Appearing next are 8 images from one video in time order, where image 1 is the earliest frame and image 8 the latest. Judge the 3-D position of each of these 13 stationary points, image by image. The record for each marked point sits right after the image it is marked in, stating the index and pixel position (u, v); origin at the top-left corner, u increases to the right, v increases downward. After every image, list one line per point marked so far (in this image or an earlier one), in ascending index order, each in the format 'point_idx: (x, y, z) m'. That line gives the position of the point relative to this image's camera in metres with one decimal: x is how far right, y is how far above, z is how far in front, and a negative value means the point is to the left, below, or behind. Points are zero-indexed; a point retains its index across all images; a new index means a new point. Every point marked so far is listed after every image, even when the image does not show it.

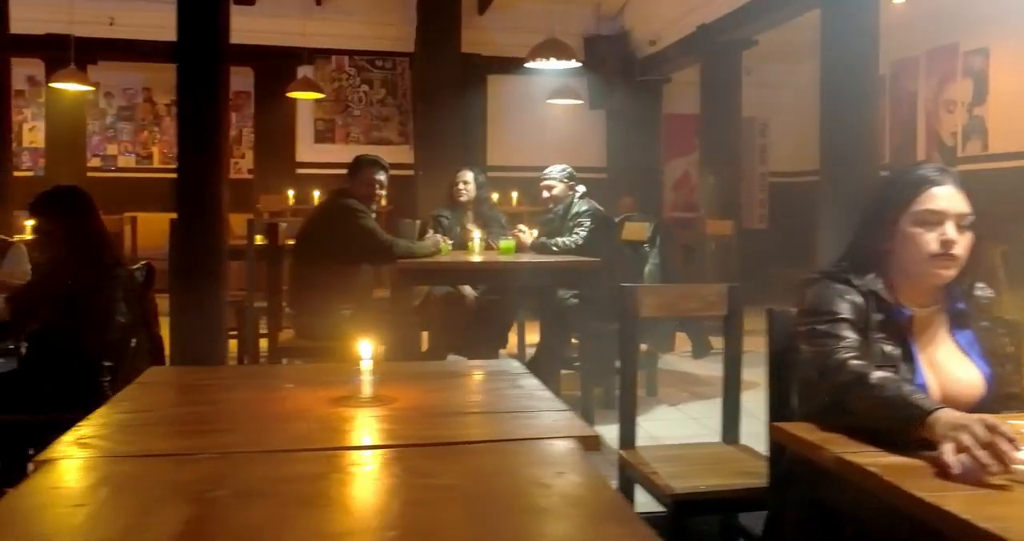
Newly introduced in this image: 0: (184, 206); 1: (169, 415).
0: (-1.1, +0.2, +2.8) m
1: (-0.7, -0.3, +1.8) m
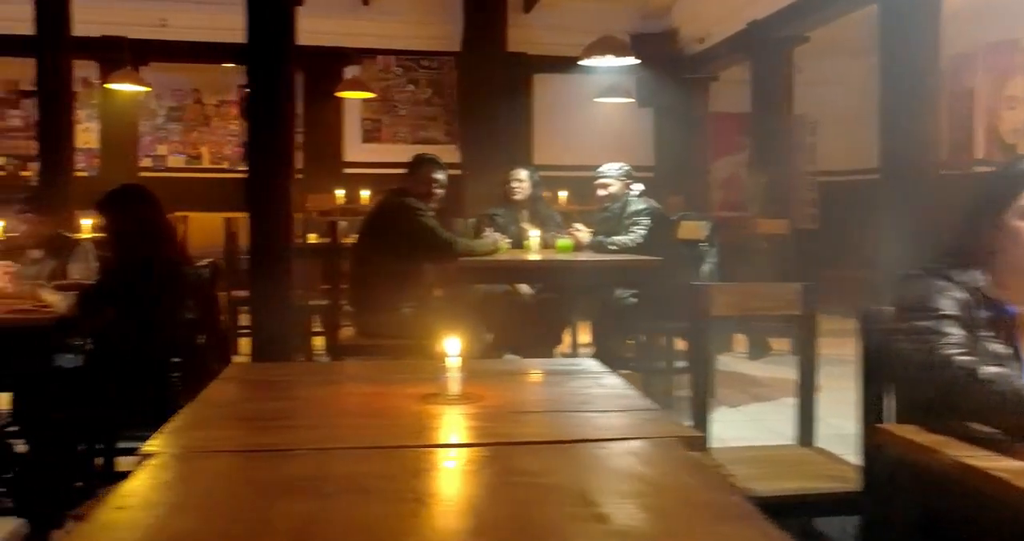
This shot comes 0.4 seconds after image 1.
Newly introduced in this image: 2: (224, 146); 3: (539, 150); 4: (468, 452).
0: (-0.9, +0.2, +2.8) m
1: (-0.5, -0.3, +1.8) m
2: (-2.9, +1.3, +8.6) m
3: (+0.4, +1.2, +8.8) m
4: (-0.1, -0.3, +1.5) m
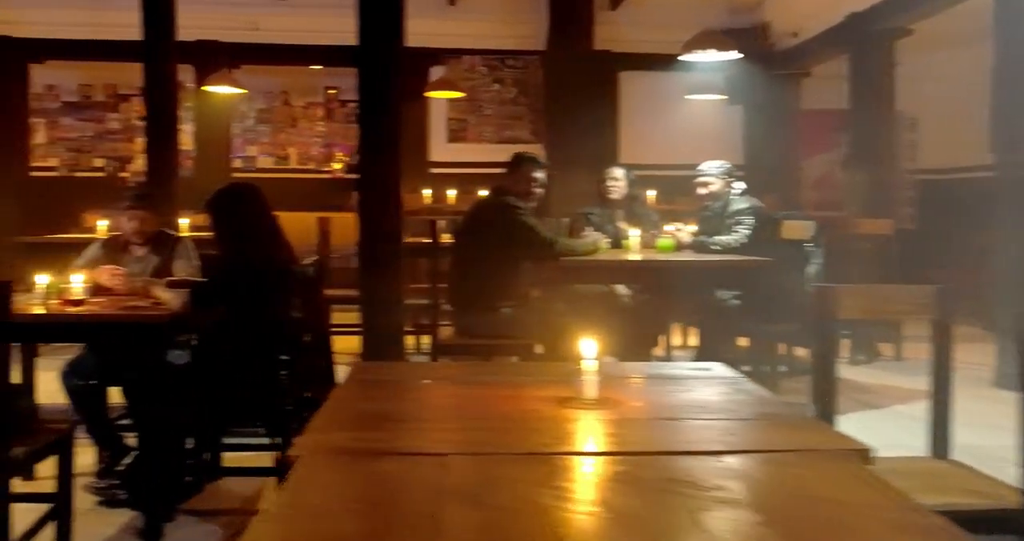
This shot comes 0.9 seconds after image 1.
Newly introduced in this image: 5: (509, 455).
0: (-0.5, +0.2, +2.8) m
1: (-0.3, -0.3, +1.8) m
2: (-2.1, +1.3, +8.8) m
3: (+1.2, +1.2, +8.7) m
4: (+0.2, -0.3, +1.5) m
5: (0.0, -0.3, +1.4) m
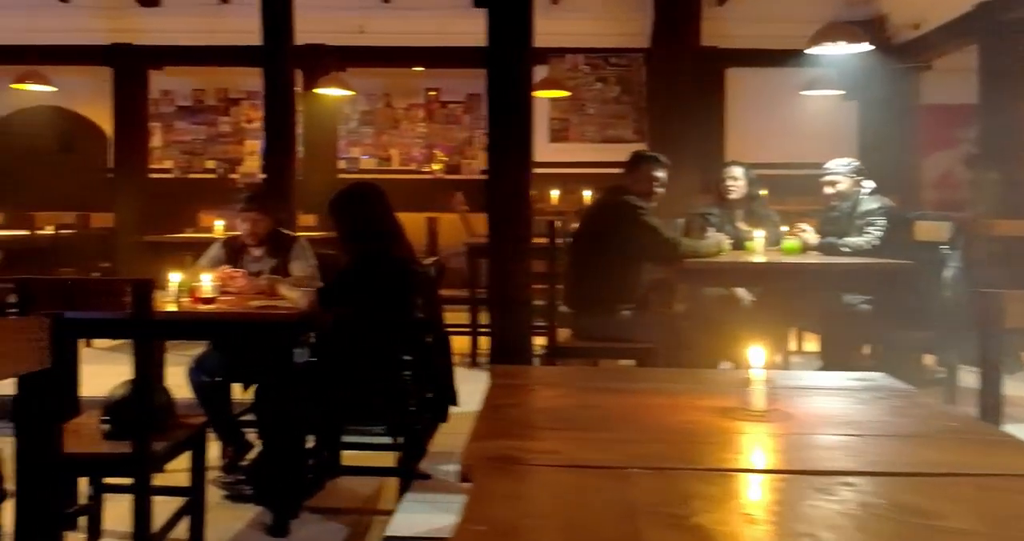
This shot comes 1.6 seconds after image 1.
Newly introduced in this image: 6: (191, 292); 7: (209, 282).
0: (-0.1, +0.2, +2.7) m
1: (+0.1, -0.3, +1.7) m
2: (-1.0, +1.3, +8.9) m
3: (+2.2, +1.2, +8.5) m
4: (+0.5, -0.3, +1.4) m
5: (+0.3, -0.3, +1.4) m
6: (-1.3, -0.1, +3.3) m
7: (-1.2, 0.0, +3.4) m
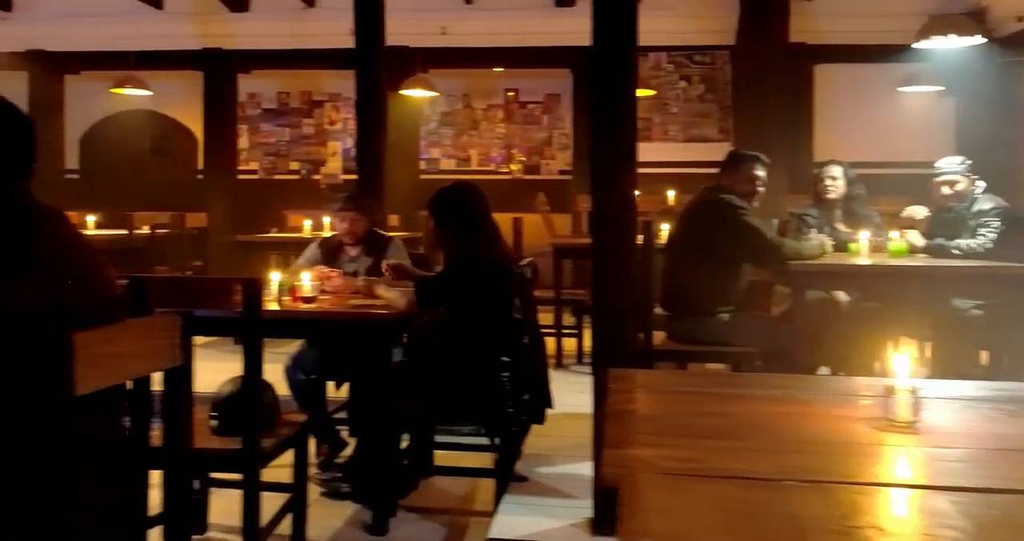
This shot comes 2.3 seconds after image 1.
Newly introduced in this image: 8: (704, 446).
0: (+0.3, +0.2, +2.7) m
1: (+0.3, -0.3, +1.7) m
2: (-0.2, +1.3, +8.9) m
3: (+3.0, +1.2, +8.3) m
4: (+0.7, -0.3, +1.3) m
5: (+0.5, -0.3, +1.3) m
6: (-0.9, -0.1, +3.4) m
7: (-0.8, 0.0, +3.4) m
8: (+0.3, -0.3, +1.5) m
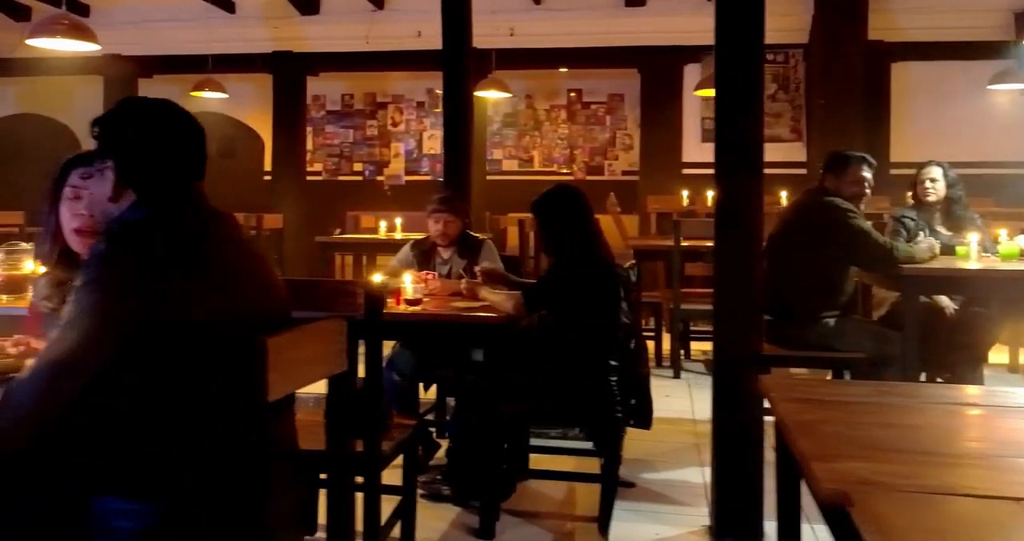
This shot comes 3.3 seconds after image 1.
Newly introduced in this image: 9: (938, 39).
0: (+0.6, +0.2, +2.7) m
1: (+0.7, -0.3, +1.6) m
2: (+0.4, +1.3, +8.9) m
3: (+3.6, +1.2, +8.1) m
4: (+1.0, -0.4, +1.2) m
5: (+0.8, -0.3, +1.2) m
6: (-0.5, -0.1, +3.4) m
7: (-0.4, -0.1, +3.4) m
8: (+0.7, -0.3, +1.5) m
9: (+4.2, +2.3, +8.3) m
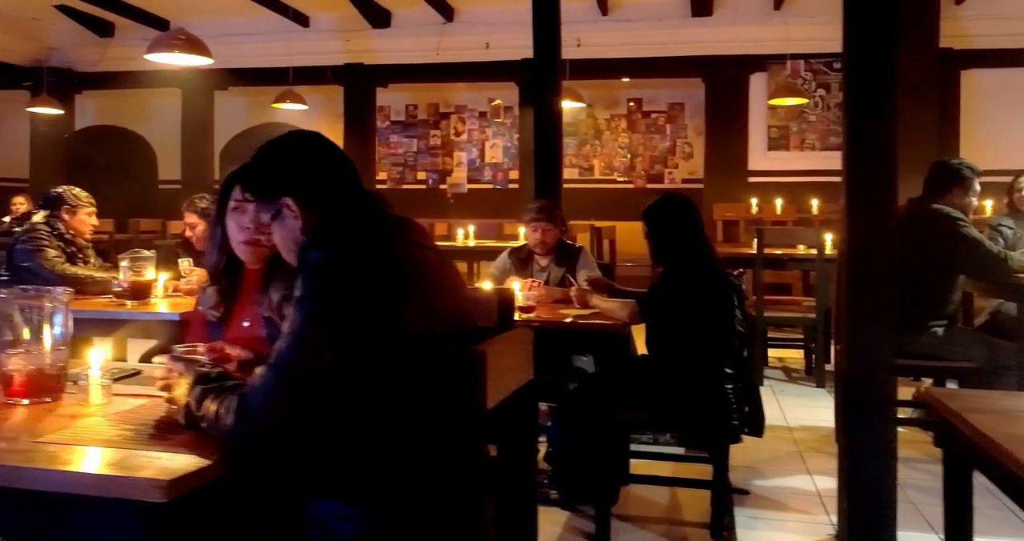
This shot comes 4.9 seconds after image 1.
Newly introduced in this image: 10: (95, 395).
0: (+1.1, +0.2, +2.7) m
1: (+1.1, -0.3, +1.7) m
2: (+1.0, +1.2, +8.9) m
3: (+4.2, +1.1, +8.1) m
4: (+1.4, -0.4, +1.3) m
5: (+1.2, -0.4, +1.3) m
6: (0.0, -0.1, +3.4) m
7: (0.0, -0.1, +3.5) m
8: (+1.1, -0.3, +1.5) m
9: (+4.8, +2.2, +8.2) m
10: (-1.0, -0.3, +2.1) m
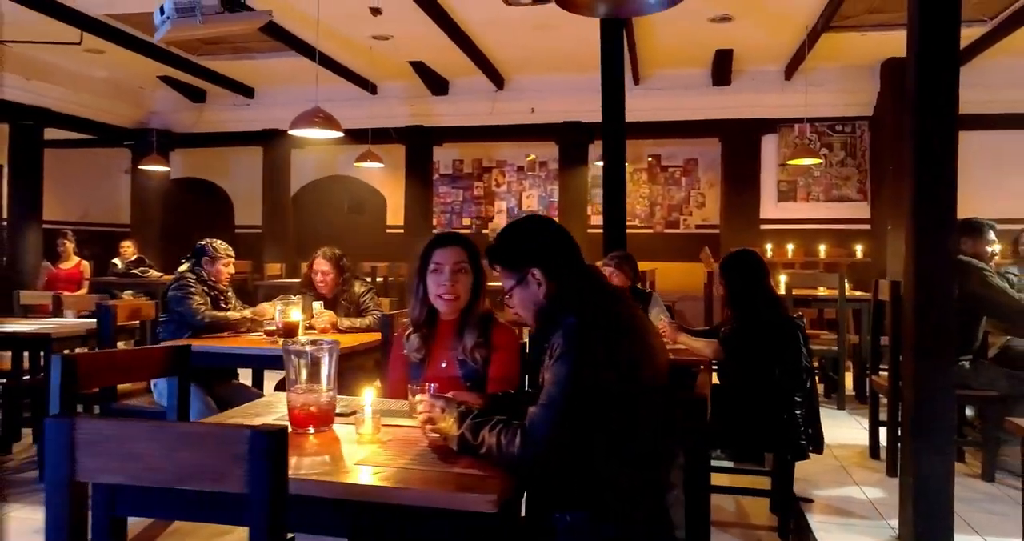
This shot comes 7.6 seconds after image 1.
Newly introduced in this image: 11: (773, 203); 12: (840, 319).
0: (+1.6, 0.0, +3.4) m
1: (+1.6, -0.5, +2.4) m
2: (+1.2, +0.8, +9.7) m
3: (+4.4, +0.7, +9.0) m
4: (+2.0, -0.5, +2.0) m
5: (+1.8, -0.5, +2.0) m
6: (+0.5, -0.3, +4.1) m
7: (+0.5, -0.3, +4.1) m
8: (+1.7, -0.5, +2.2) m
9: (+5.1, +1.8, +9.2) m
10: (-0.5, -0.5, +2.7) m
11: (+2.5, +0.7, +8.9) m
12: (+2.3, -0.3, +5.9) m
